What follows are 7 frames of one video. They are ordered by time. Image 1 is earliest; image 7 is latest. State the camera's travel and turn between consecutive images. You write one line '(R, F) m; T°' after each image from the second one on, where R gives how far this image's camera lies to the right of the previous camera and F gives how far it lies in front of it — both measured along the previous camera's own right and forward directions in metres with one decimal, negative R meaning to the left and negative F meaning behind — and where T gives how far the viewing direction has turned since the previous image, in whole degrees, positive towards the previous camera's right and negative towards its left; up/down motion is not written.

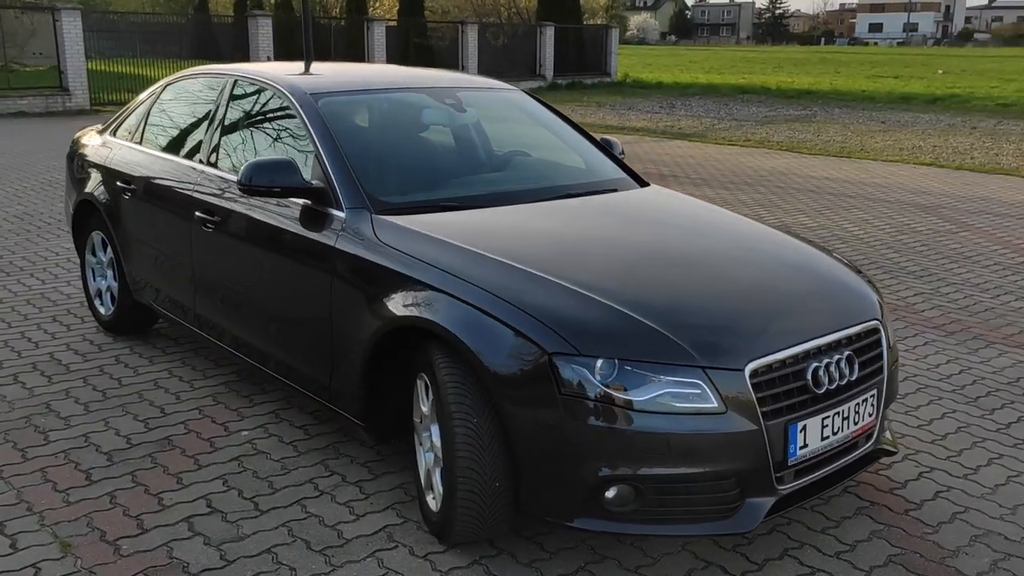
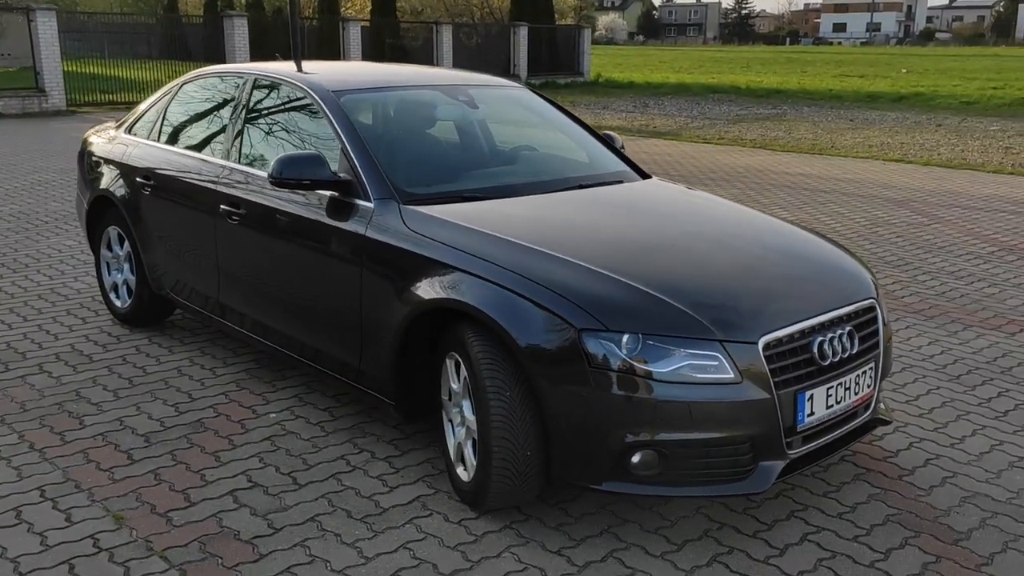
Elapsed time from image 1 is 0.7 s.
(-0.2, -0.2) m; +2°
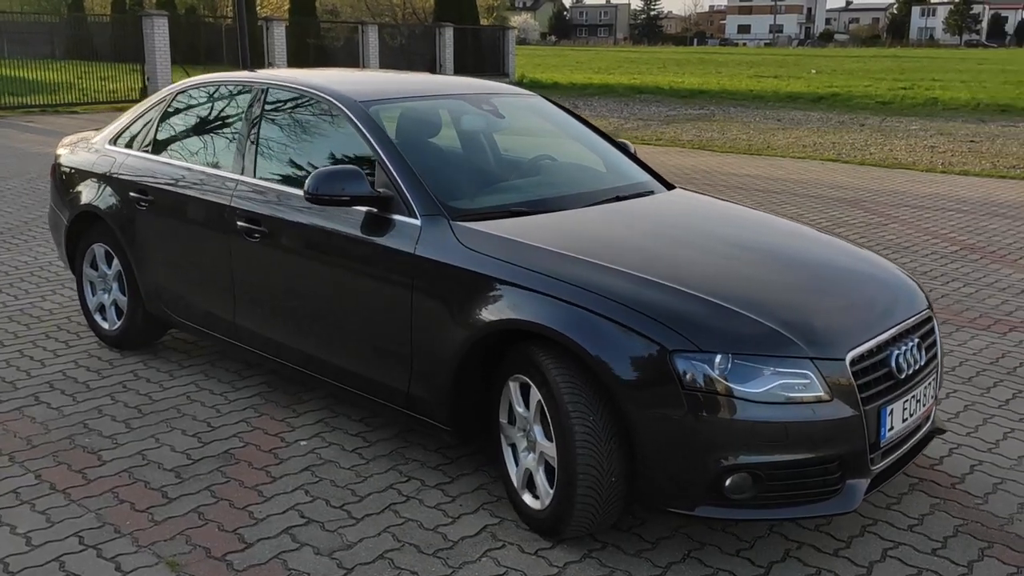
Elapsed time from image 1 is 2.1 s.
(-0.5, +0.1) m; +5°
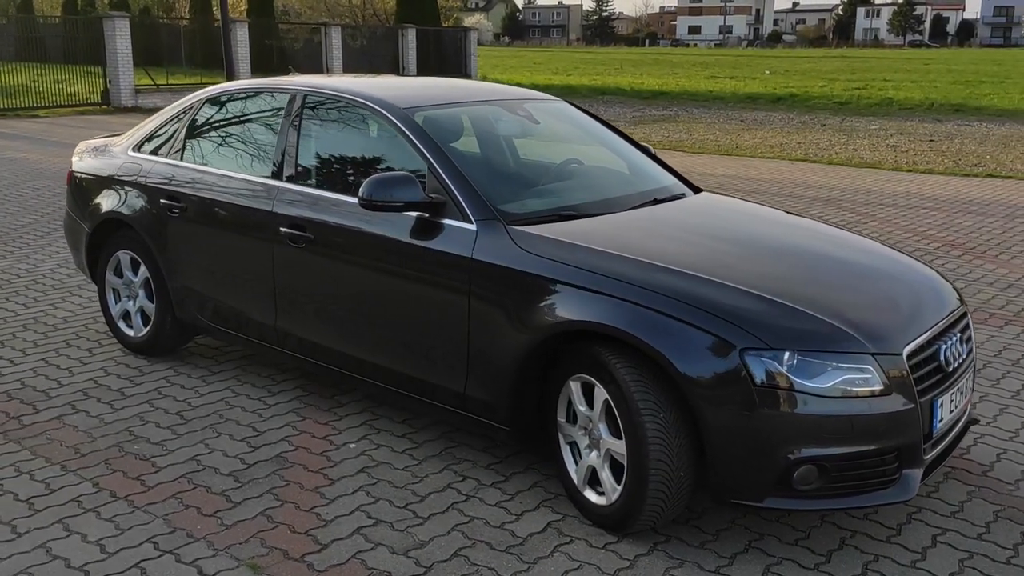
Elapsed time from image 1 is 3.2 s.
(-0.4, -0.1) m; +3°
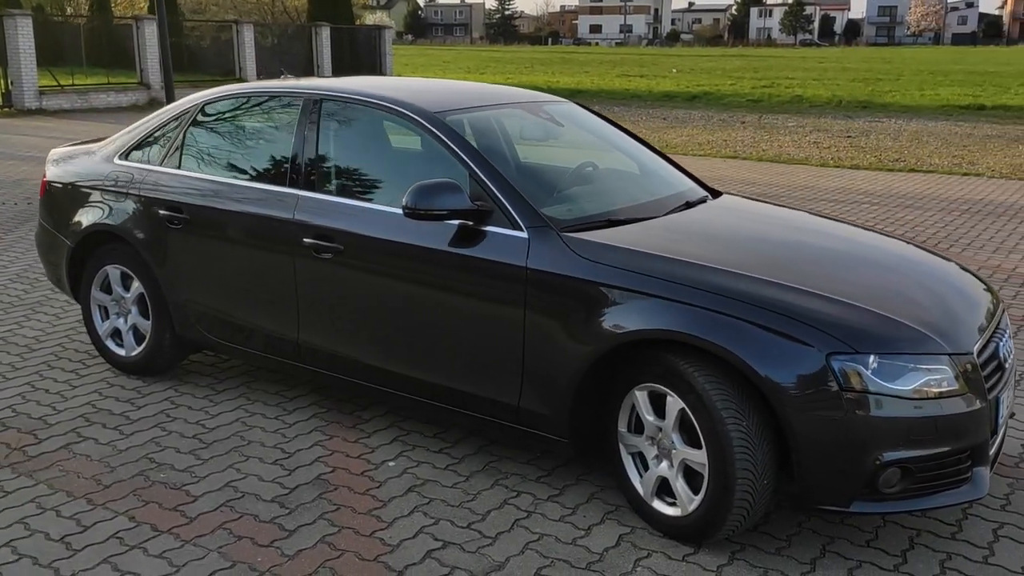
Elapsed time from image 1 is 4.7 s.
(-0.6, +0.1) m; +6°
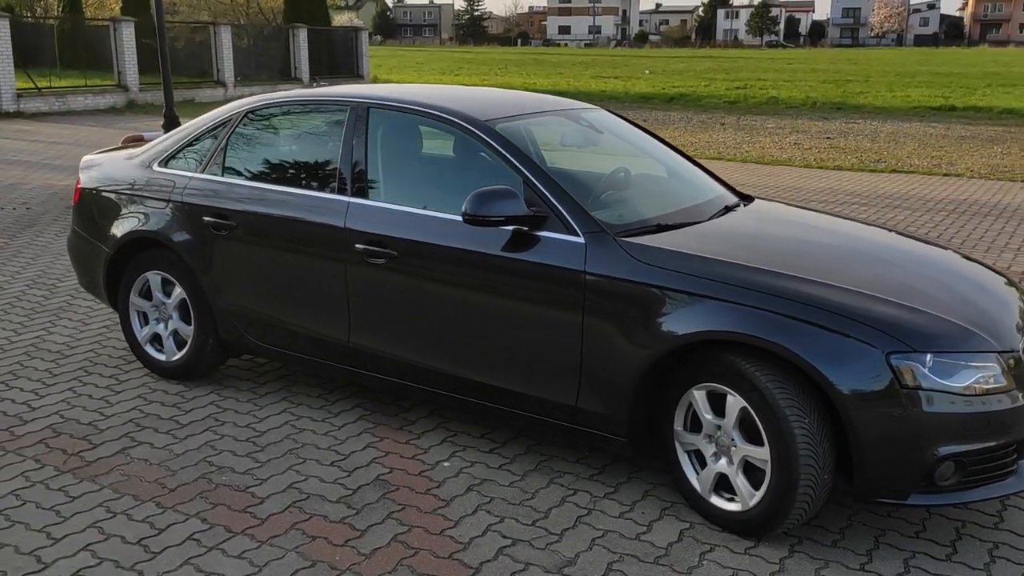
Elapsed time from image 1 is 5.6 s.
(-0.3, -0.1) m; +2°
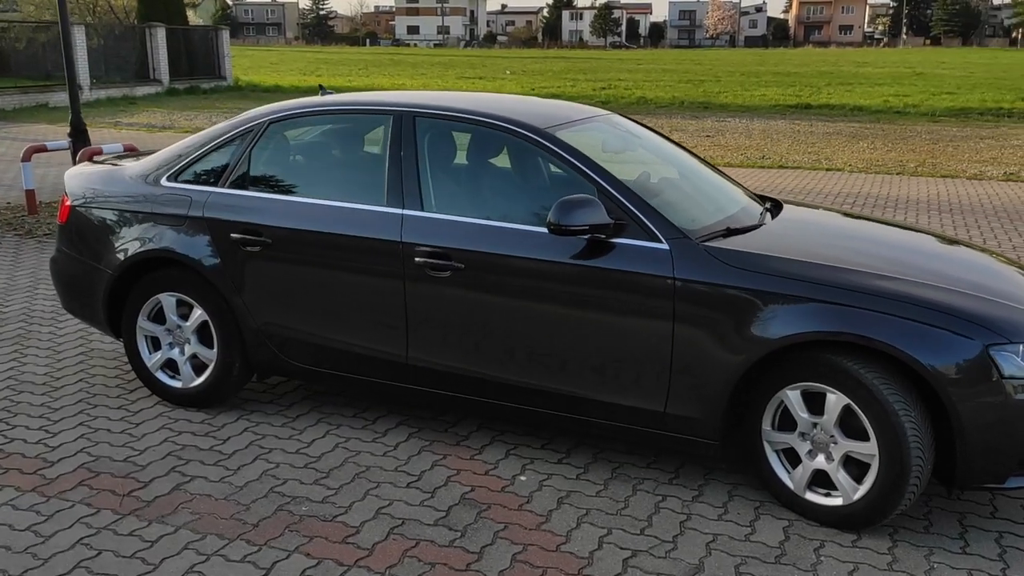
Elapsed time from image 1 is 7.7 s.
(-0.9, +0.1) m; +9°
